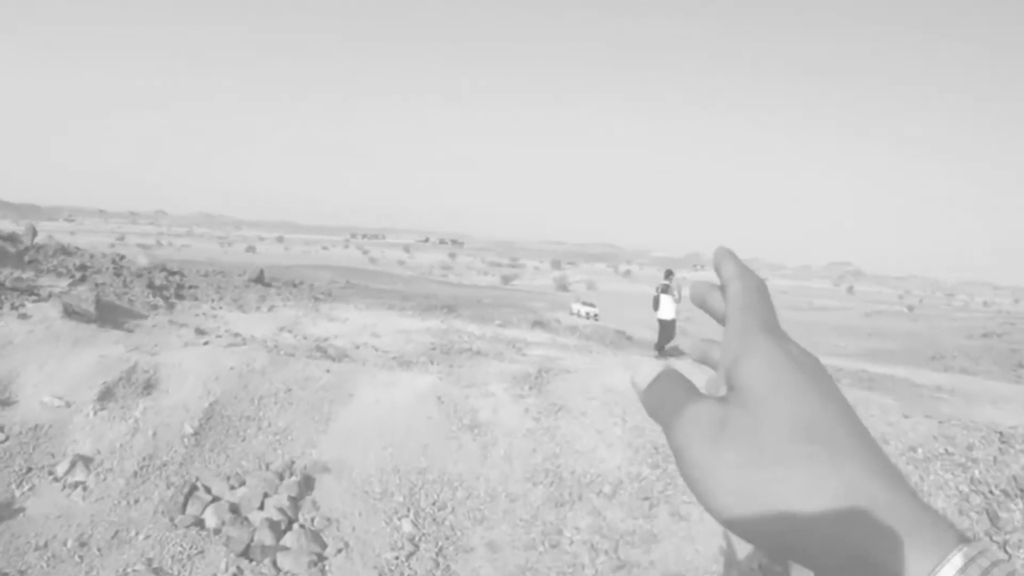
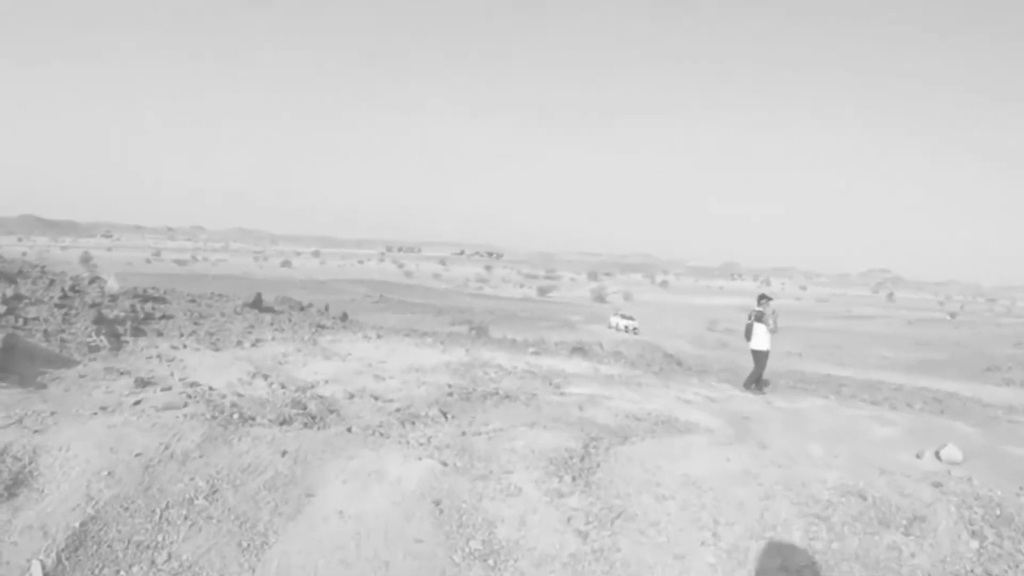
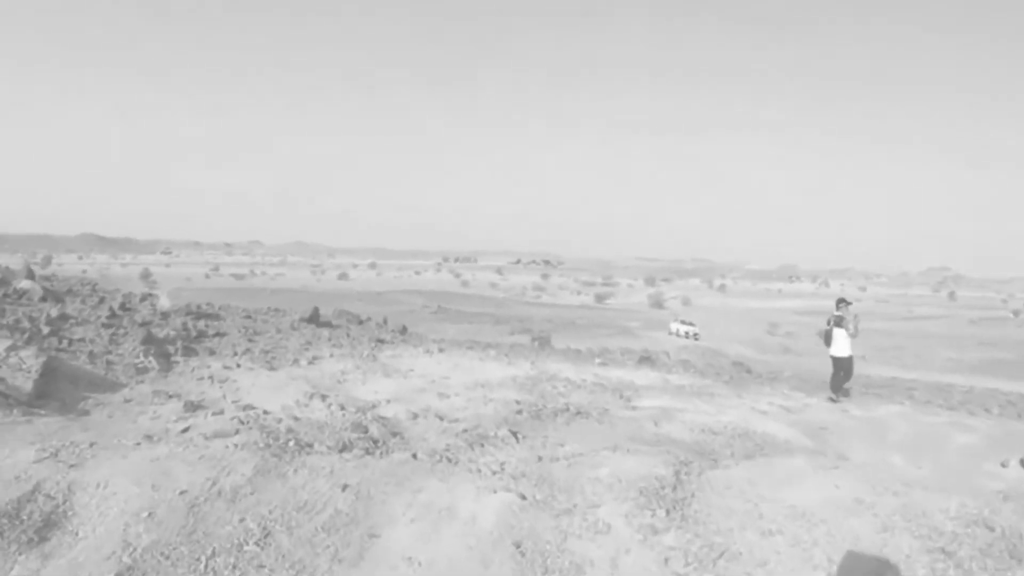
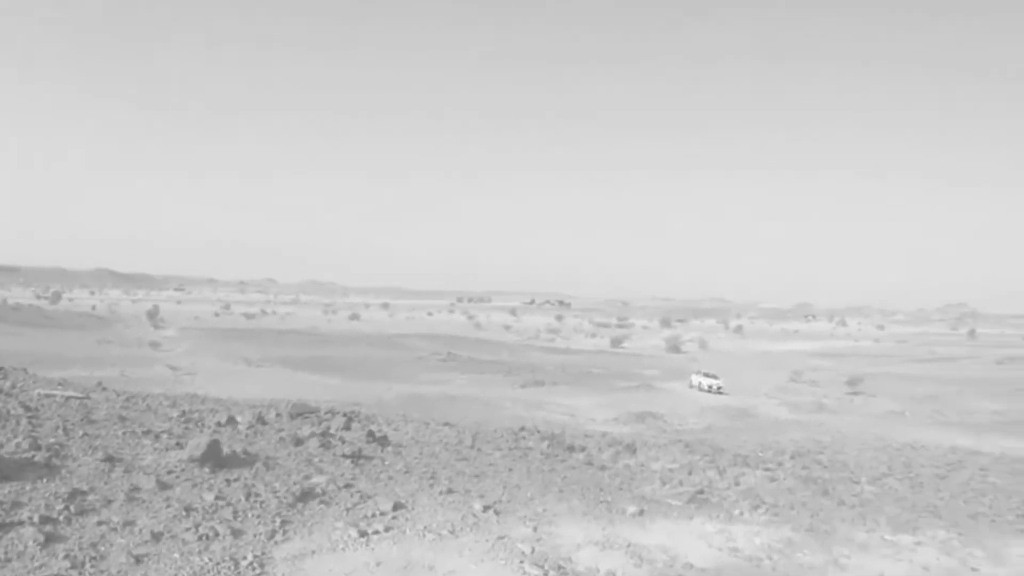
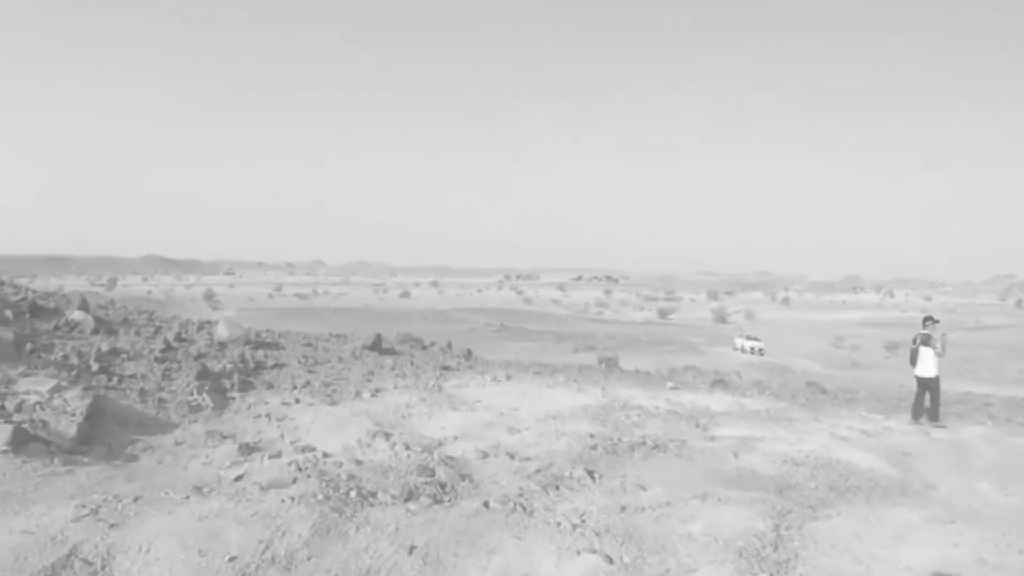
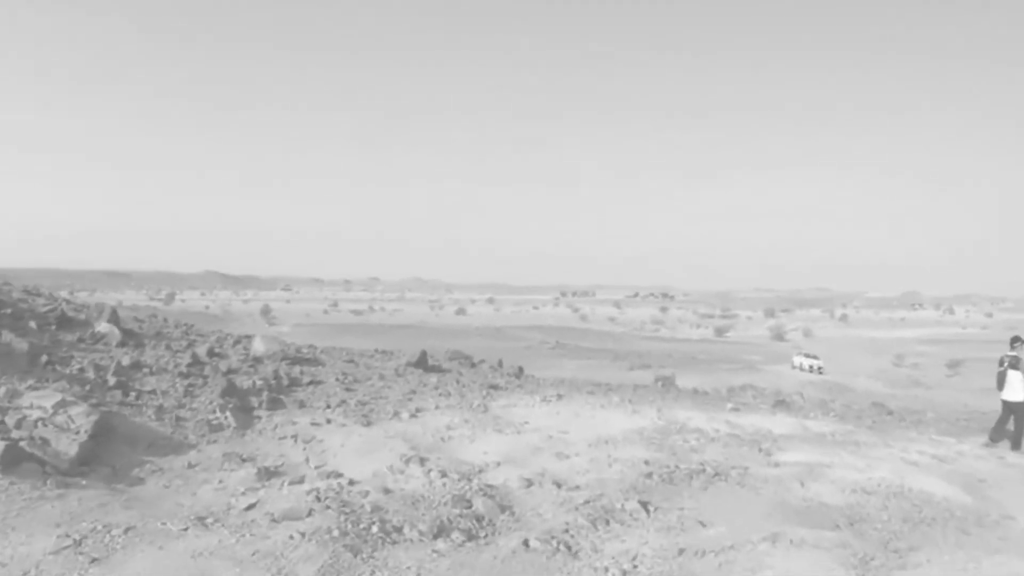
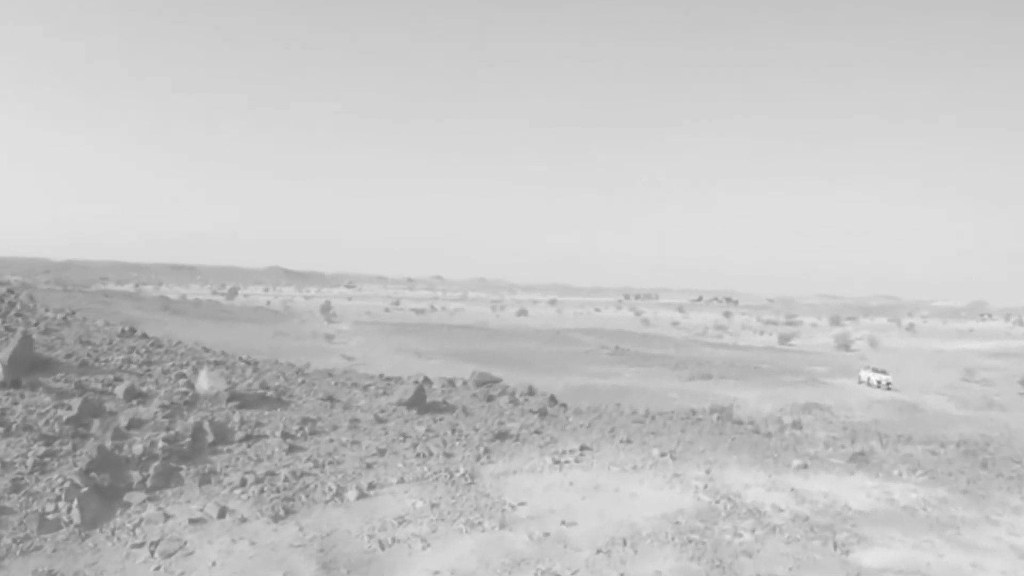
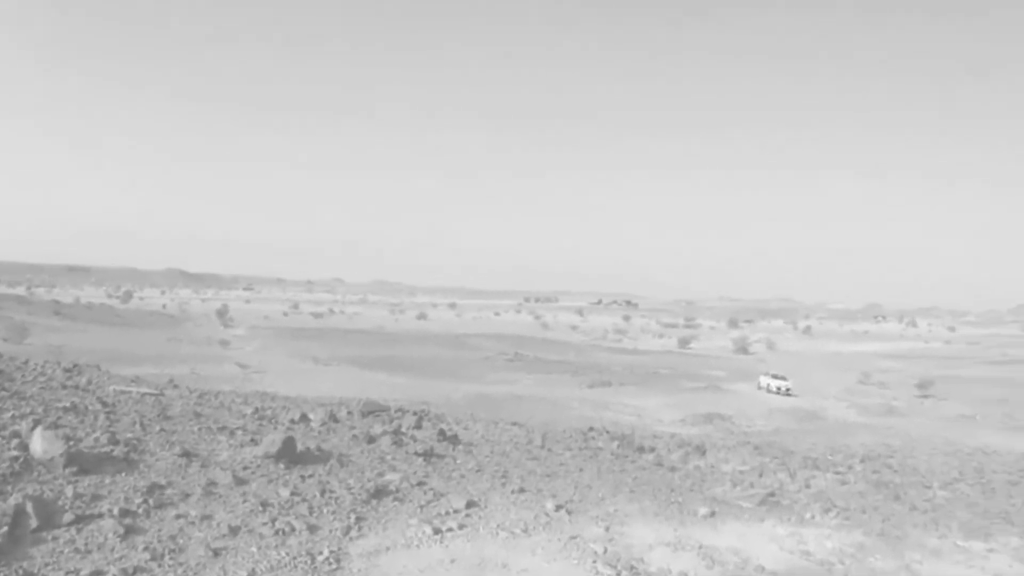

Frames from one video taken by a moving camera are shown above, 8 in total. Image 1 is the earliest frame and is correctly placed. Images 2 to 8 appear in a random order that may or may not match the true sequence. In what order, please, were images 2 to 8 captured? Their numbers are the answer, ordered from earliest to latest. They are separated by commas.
2, 3, 5, 6, 7, 8, 4
